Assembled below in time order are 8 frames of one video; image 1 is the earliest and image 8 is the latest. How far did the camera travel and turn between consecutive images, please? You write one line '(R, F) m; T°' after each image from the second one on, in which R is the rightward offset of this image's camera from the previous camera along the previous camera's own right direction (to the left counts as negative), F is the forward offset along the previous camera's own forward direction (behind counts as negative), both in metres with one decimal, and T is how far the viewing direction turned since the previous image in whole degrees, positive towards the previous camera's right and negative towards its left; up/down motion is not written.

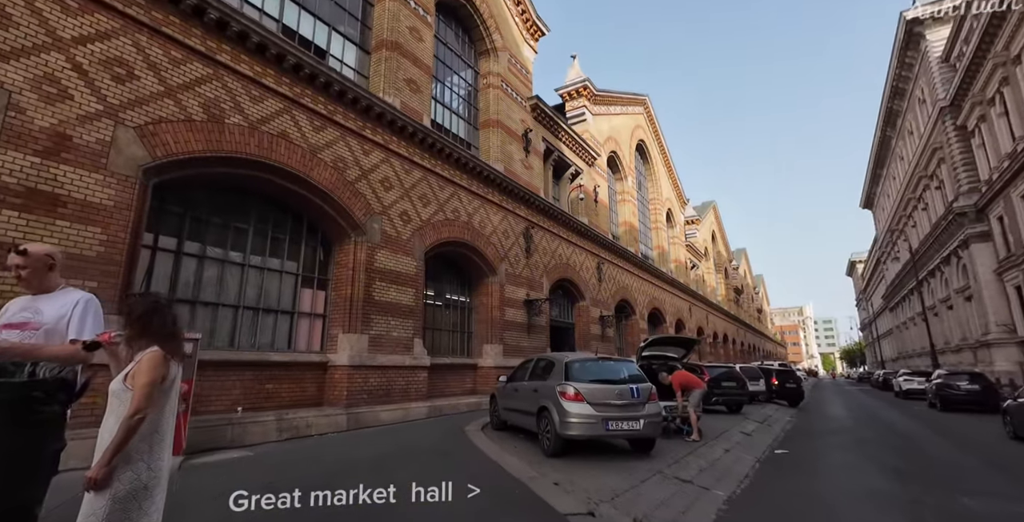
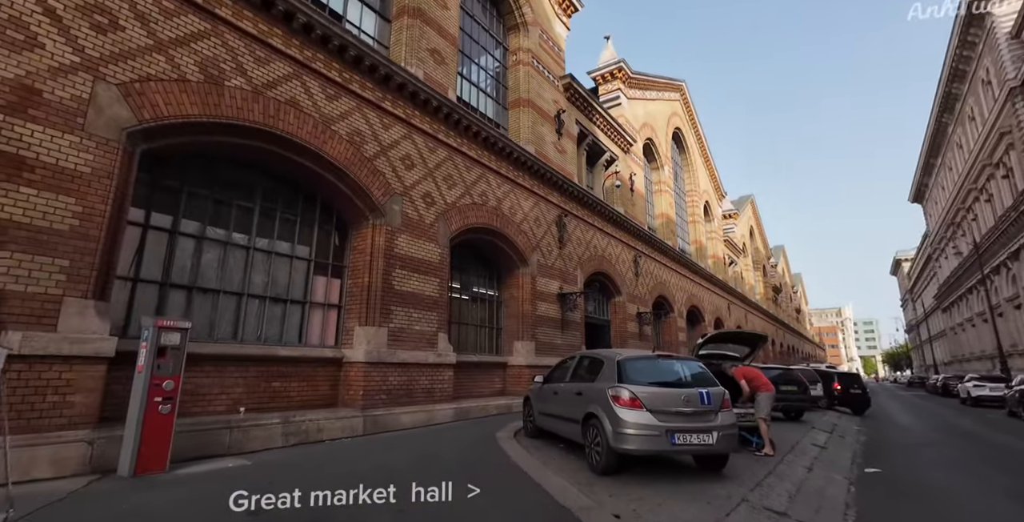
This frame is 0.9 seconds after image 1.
(-0.2, +1.1) m; -3°
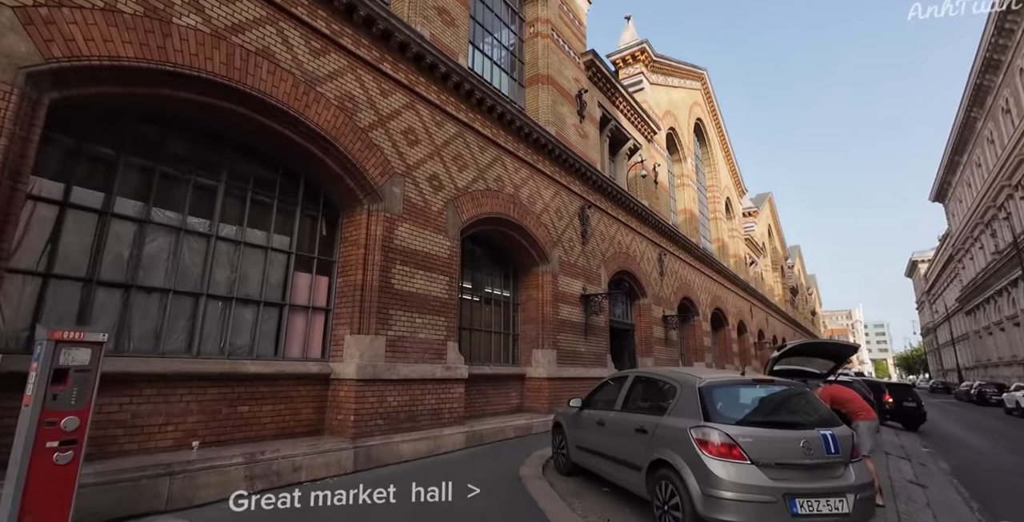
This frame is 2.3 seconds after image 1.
(-0.3, +1.6) m; -1°
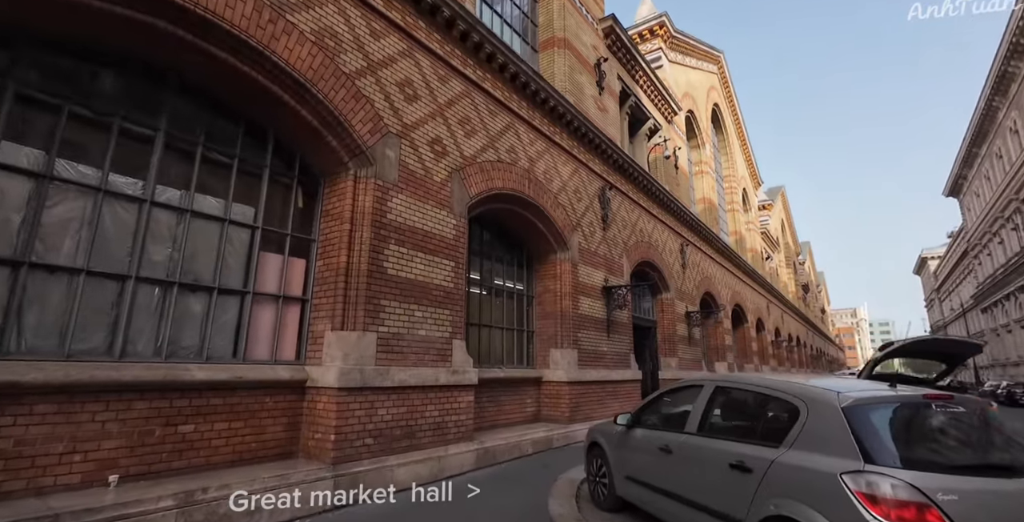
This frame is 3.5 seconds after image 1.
(-0.3, +1.4) m; 0°
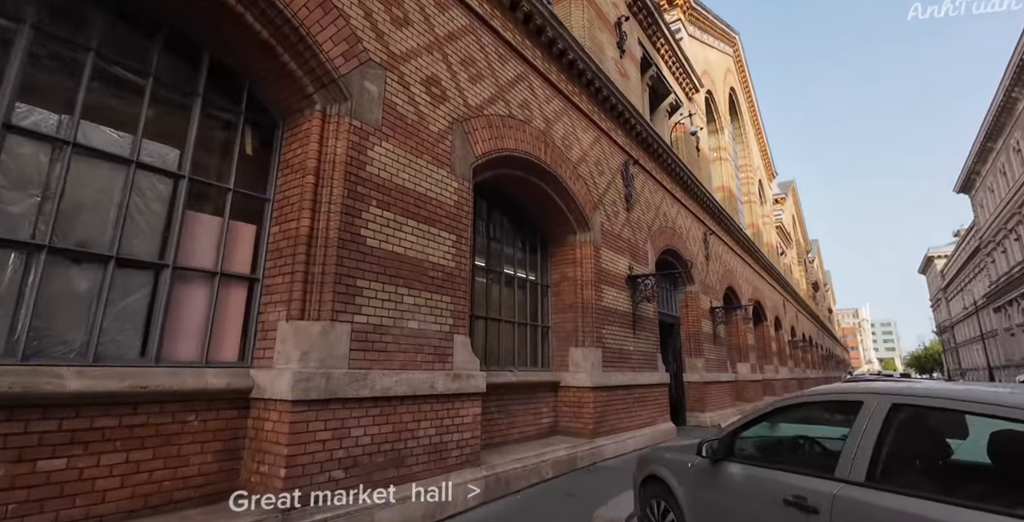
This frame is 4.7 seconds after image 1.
(-0.2, +1.5) m; 0°
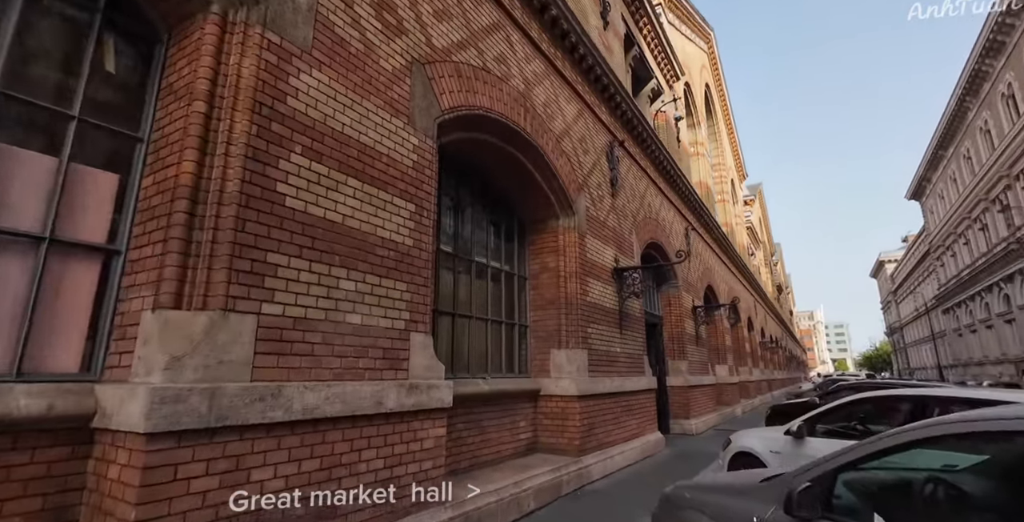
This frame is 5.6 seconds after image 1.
(-0.1, +1.2) m; +4°
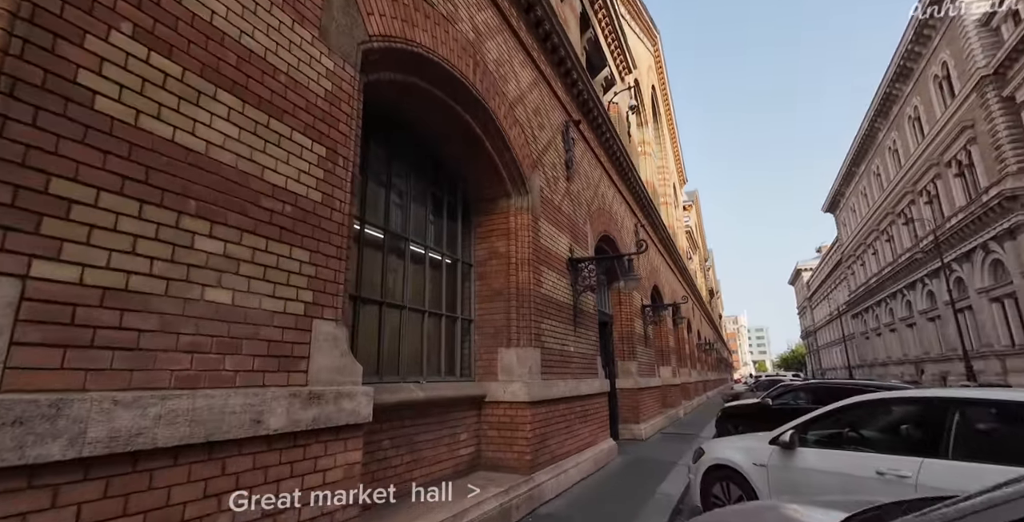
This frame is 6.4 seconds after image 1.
(0.0, +1.0) m; +7°
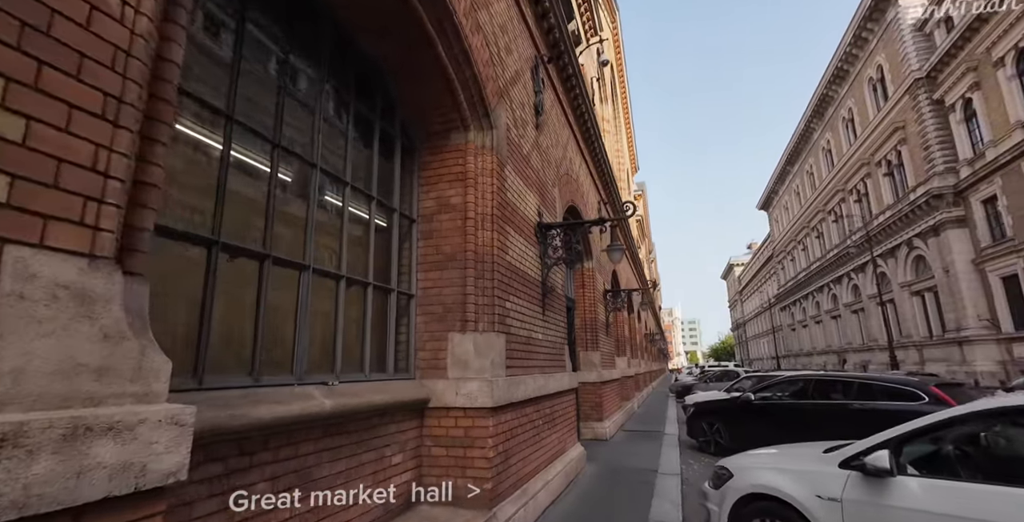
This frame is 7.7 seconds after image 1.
(-0.1, +1.5) m; +7°
